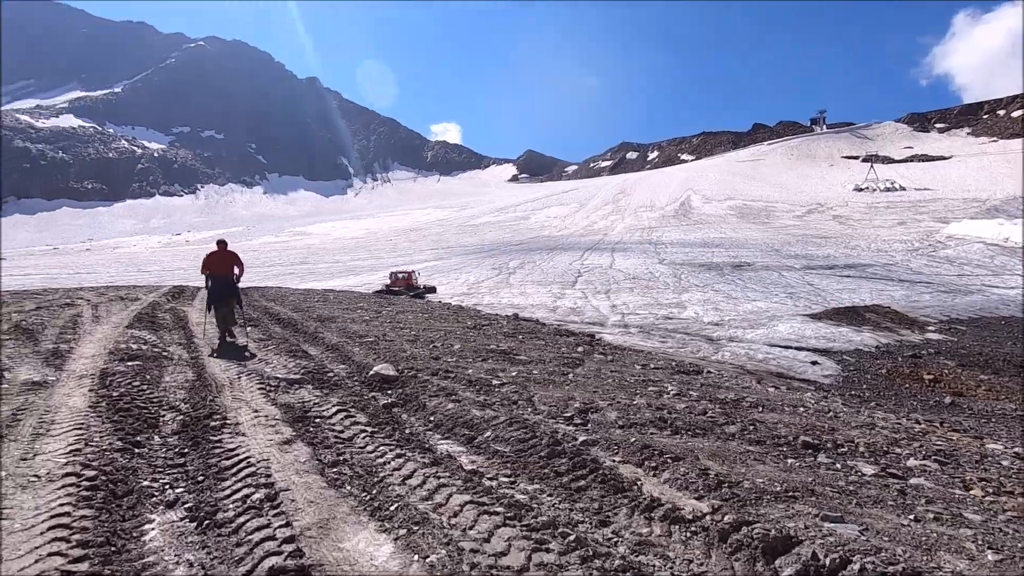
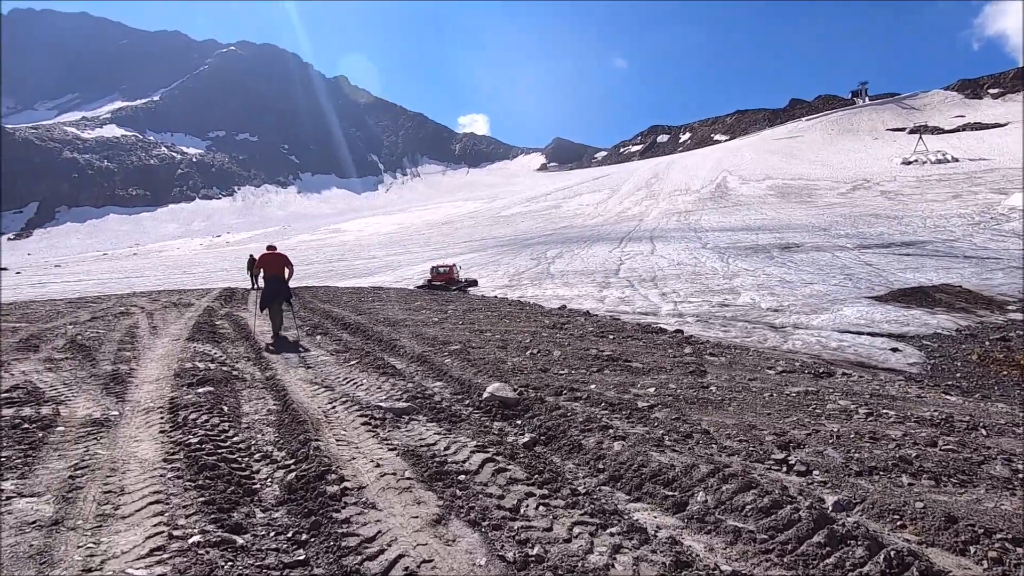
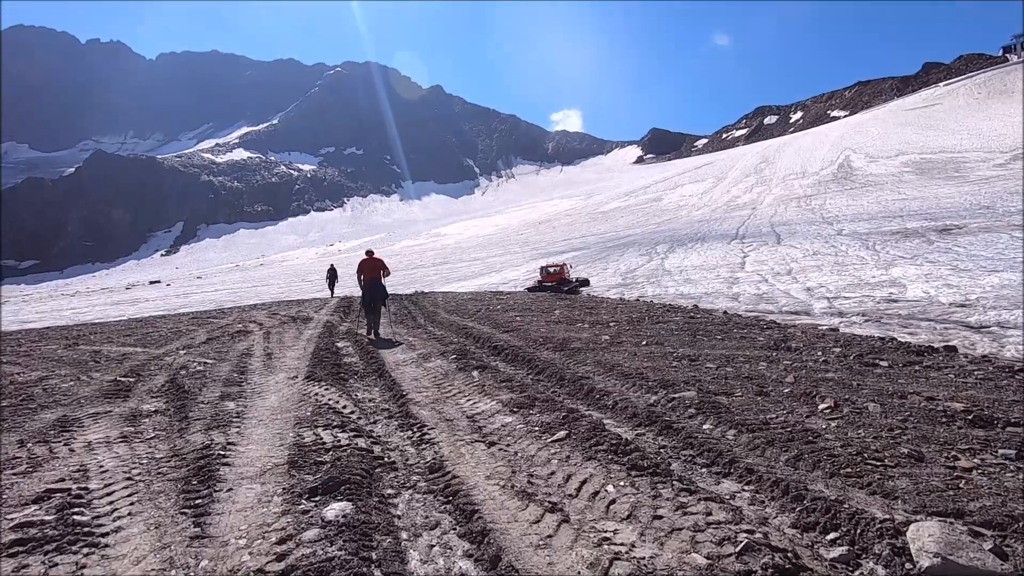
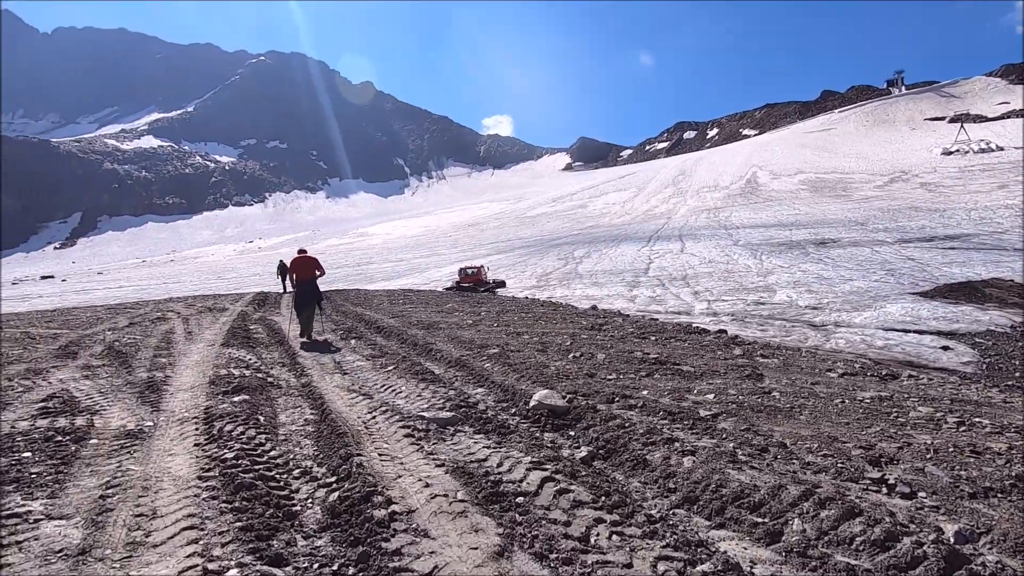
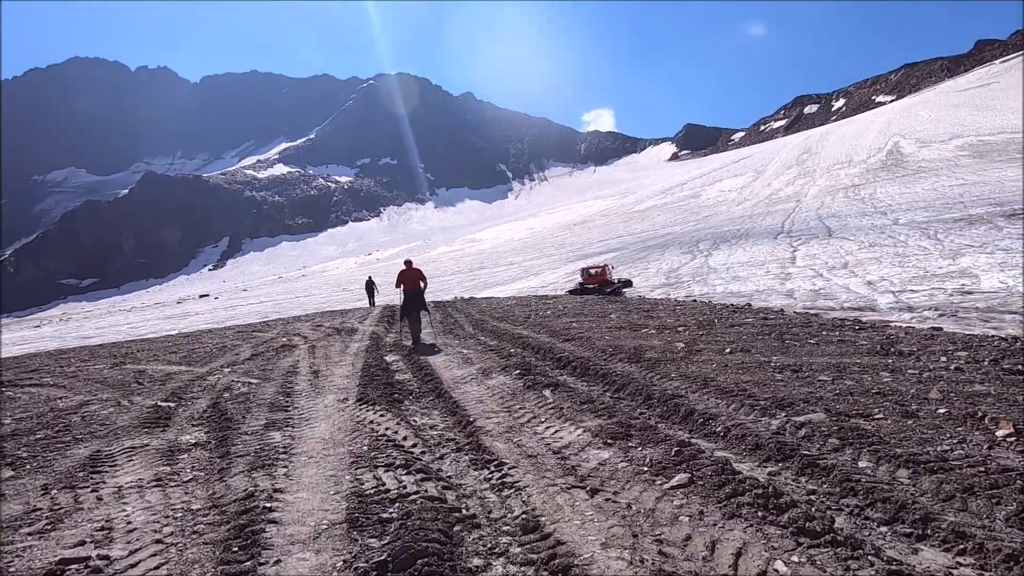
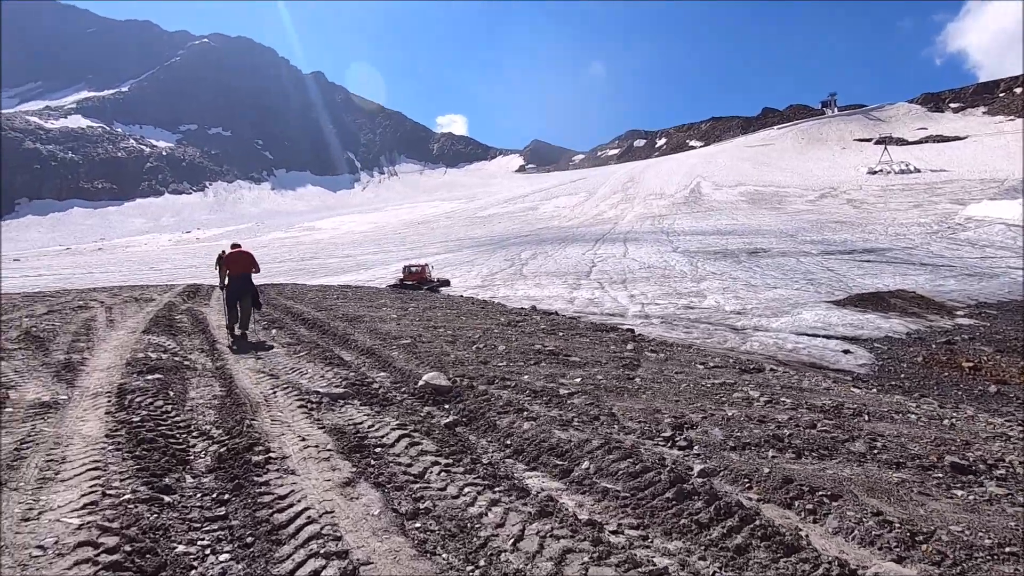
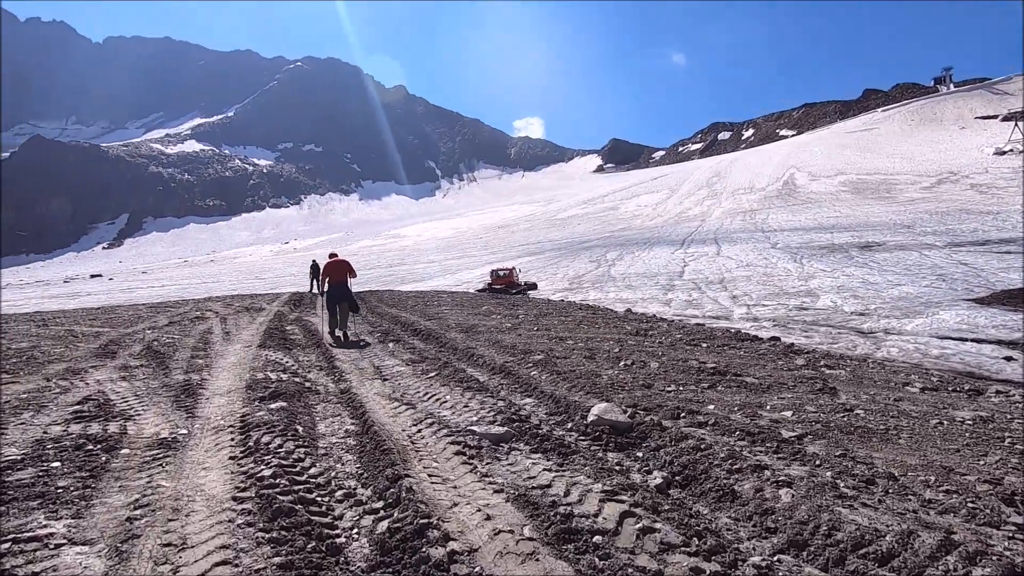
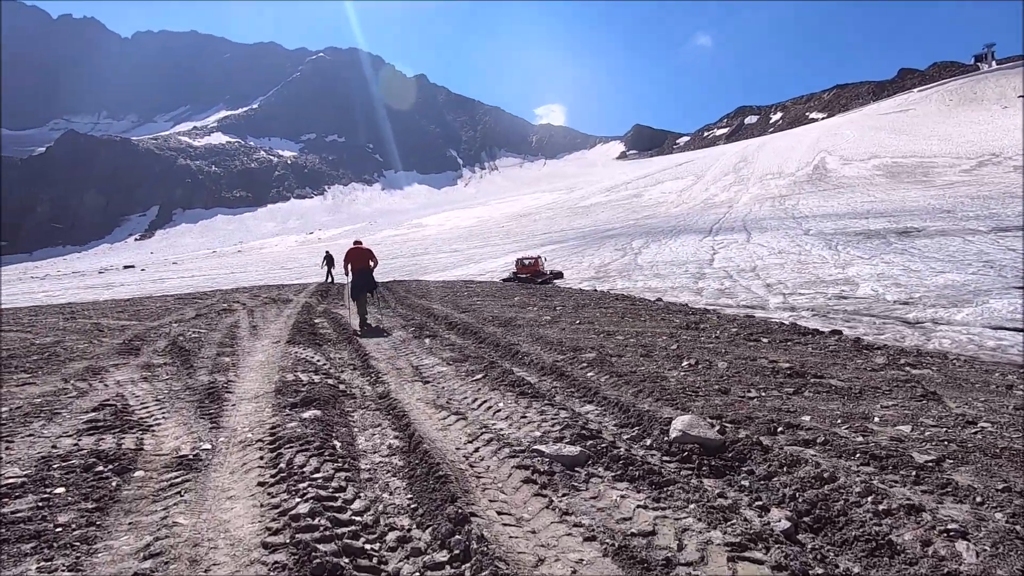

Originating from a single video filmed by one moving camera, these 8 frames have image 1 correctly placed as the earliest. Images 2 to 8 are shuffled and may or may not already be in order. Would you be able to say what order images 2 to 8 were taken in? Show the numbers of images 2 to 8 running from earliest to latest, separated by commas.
6, 2, 4, 7, 8, 3, 5
